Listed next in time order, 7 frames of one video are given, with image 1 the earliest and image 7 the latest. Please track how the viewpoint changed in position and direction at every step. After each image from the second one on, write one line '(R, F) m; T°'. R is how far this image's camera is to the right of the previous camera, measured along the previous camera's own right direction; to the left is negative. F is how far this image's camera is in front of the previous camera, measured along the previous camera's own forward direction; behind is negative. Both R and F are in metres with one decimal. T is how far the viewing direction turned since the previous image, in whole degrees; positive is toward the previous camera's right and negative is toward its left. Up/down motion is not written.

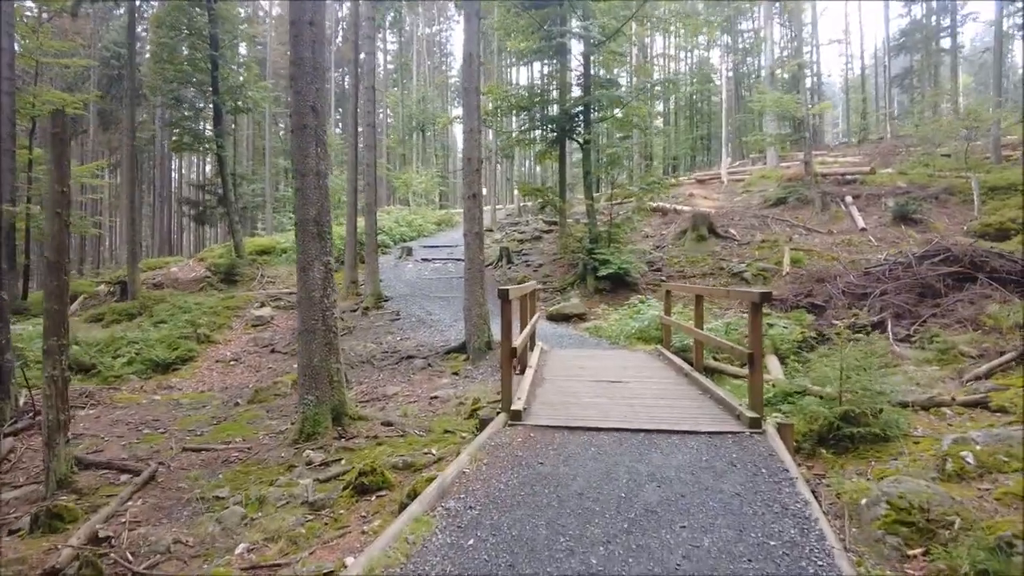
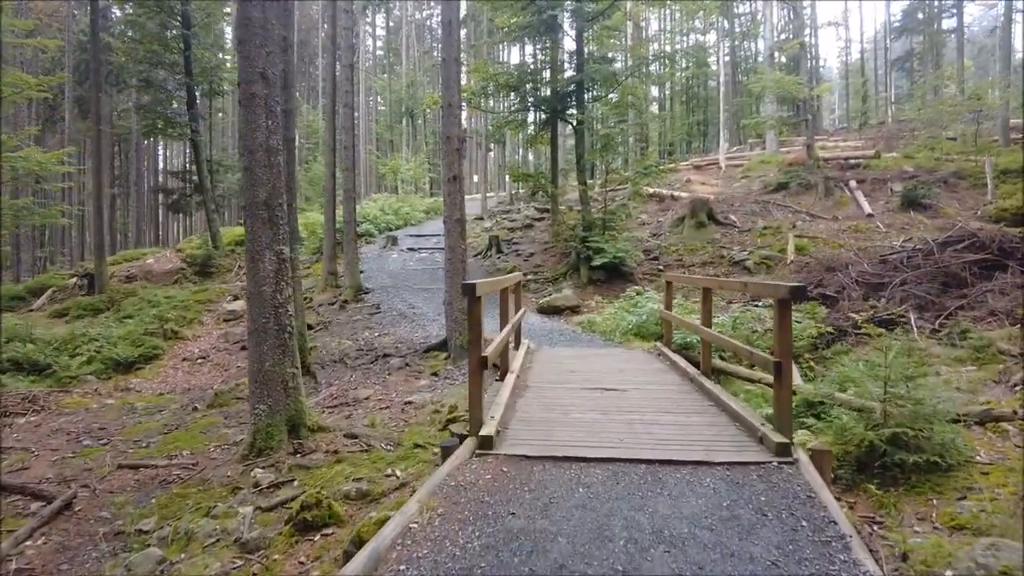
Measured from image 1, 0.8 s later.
(+0.1, +0.8) m; 0°
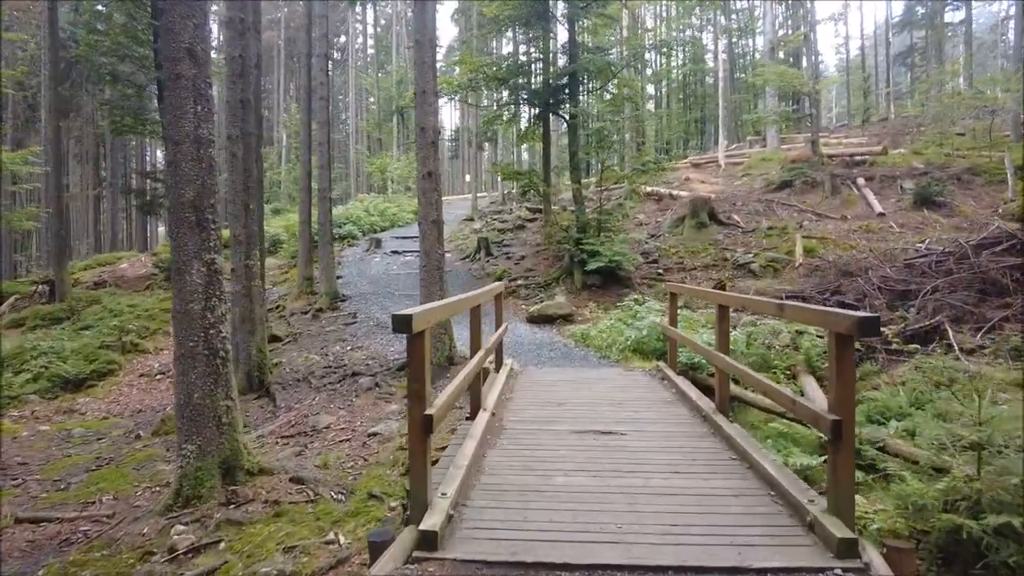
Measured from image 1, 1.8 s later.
(+0.2, +0.9) m; 0°
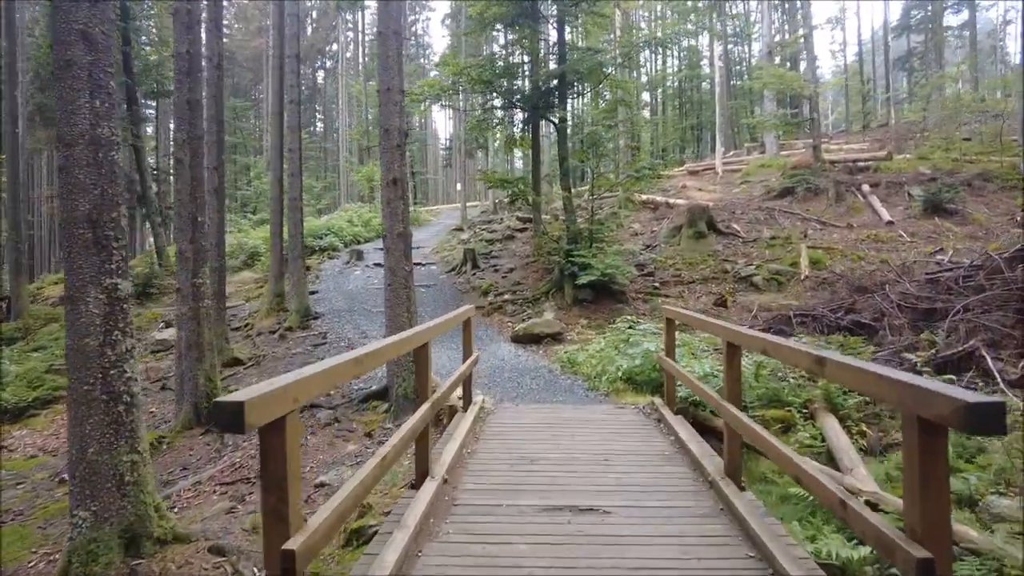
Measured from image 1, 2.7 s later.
(+0.2, +0.8) m; 0°
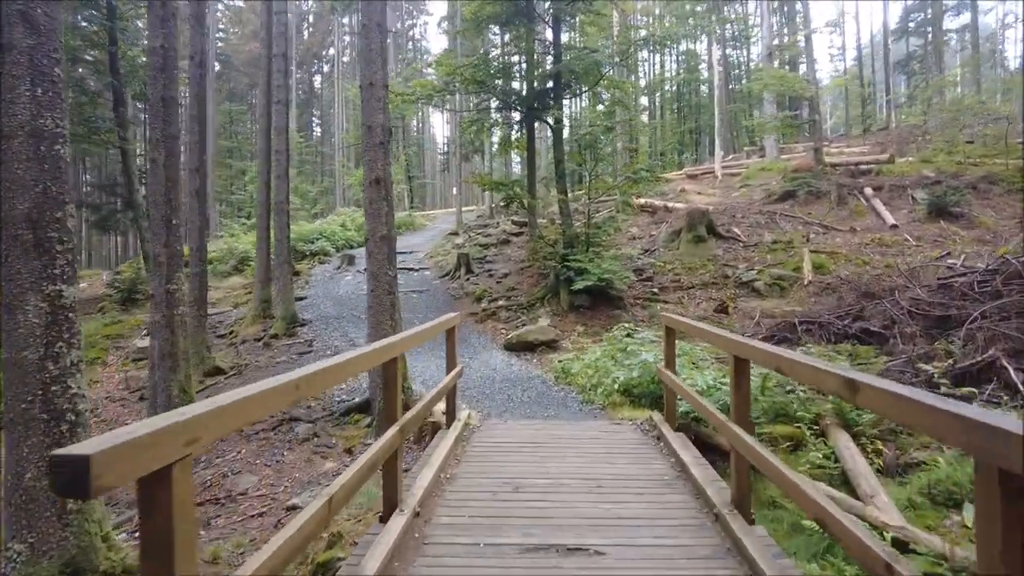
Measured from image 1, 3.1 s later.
(+0.1, +0.4) m; 0°
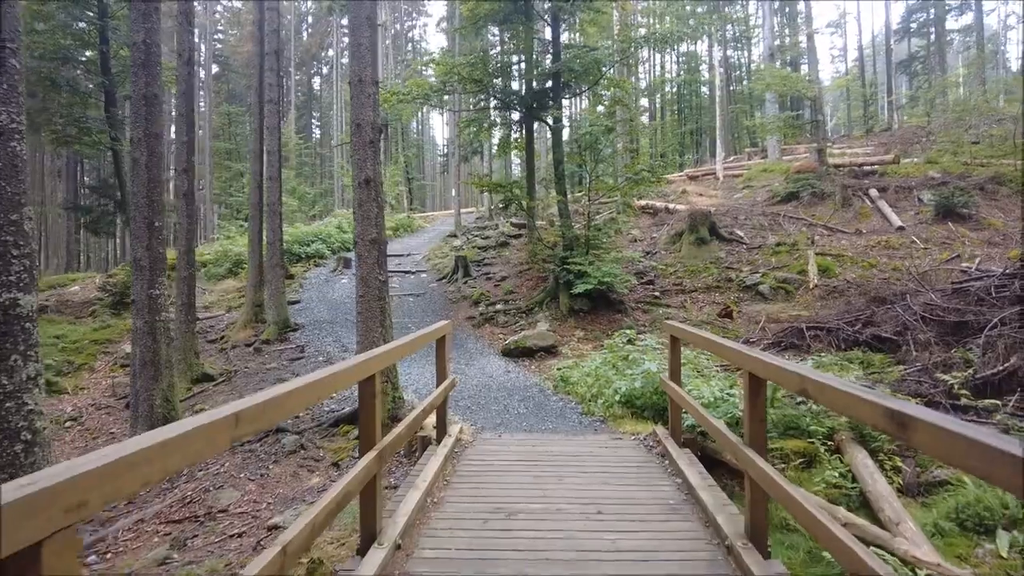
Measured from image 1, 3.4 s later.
(0.0, +0.3) m; 0°
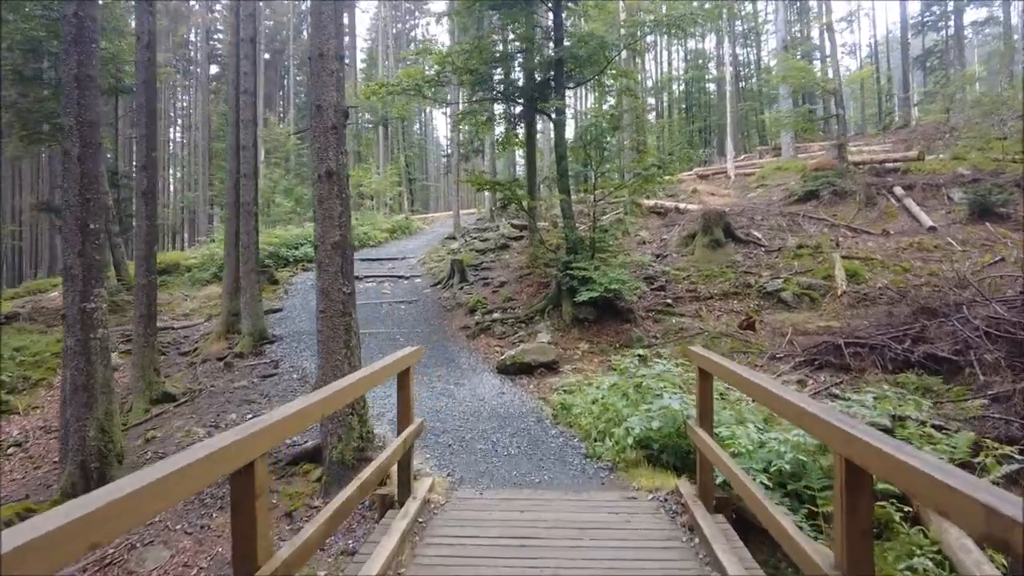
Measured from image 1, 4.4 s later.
(+0.1, +1.0) m; -1°
